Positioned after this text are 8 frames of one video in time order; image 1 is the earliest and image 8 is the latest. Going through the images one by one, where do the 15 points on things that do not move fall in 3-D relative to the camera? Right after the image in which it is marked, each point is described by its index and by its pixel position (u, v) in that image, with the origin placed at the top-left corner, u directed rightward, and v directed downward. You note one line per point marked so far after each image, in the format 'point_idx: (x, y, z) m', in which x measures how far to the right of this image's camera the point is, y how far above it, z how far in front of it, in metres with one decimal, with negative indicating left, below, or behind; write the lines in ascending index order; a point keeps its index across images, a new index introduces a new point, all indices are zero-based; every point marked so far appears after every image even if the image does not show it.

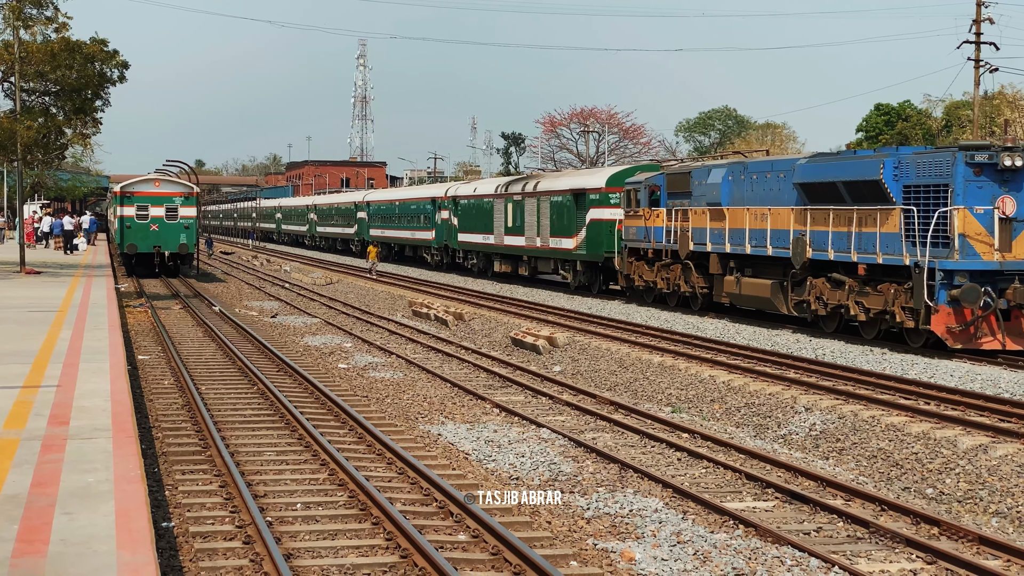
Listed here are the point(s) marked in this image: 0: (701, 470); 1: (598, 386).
0: (+1.9, -1.8, +9.8) m
1: (+1.3, -1.5, +14.9) m
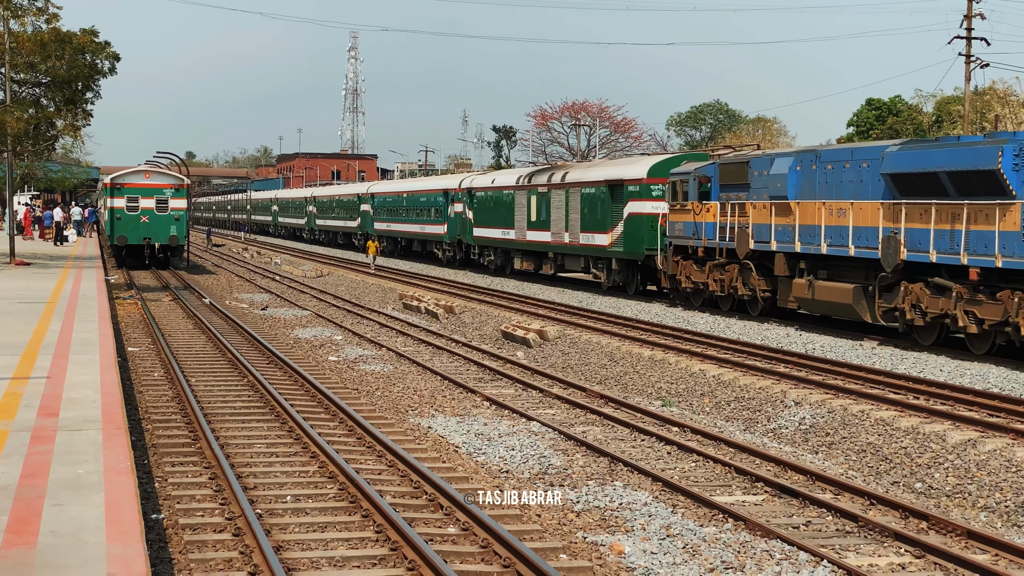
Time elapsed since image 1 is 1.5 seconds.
0: (+2.7, -1.9, +7.6) m
1: (+2.1, -1.5, +12.7) m
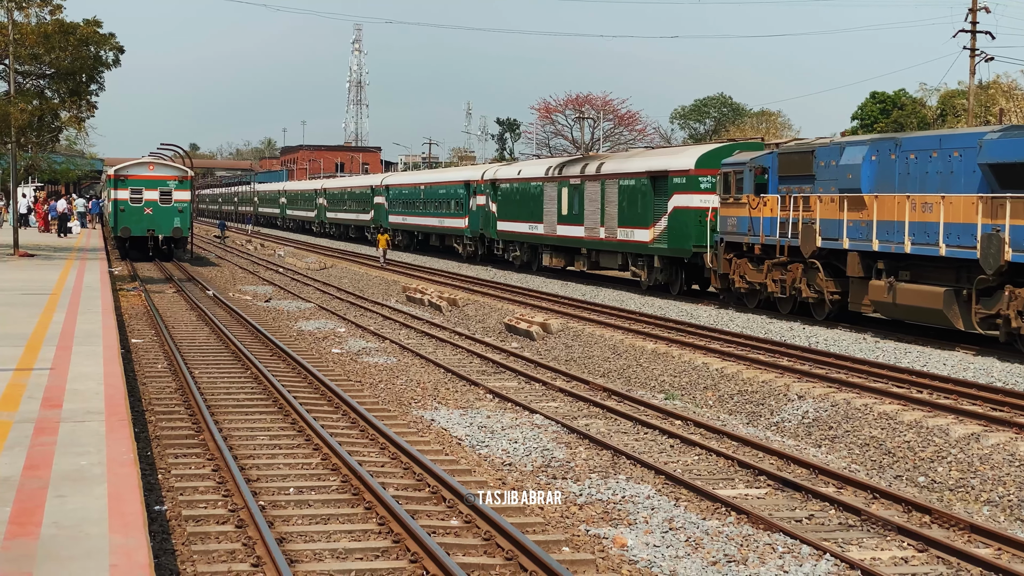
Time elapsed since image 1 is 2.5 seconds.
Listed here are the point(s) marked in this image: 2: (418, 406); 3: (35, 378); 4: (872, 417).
0: (+1.8, -1.7, +9.9) m
1: (+1.2, -1.3, +14.9) m
2: (-1.2, -1.5, +12.7) m
3: (-5.6, -1.0, +11.6) m
4: (+4.1, -1.5, +11.2) m
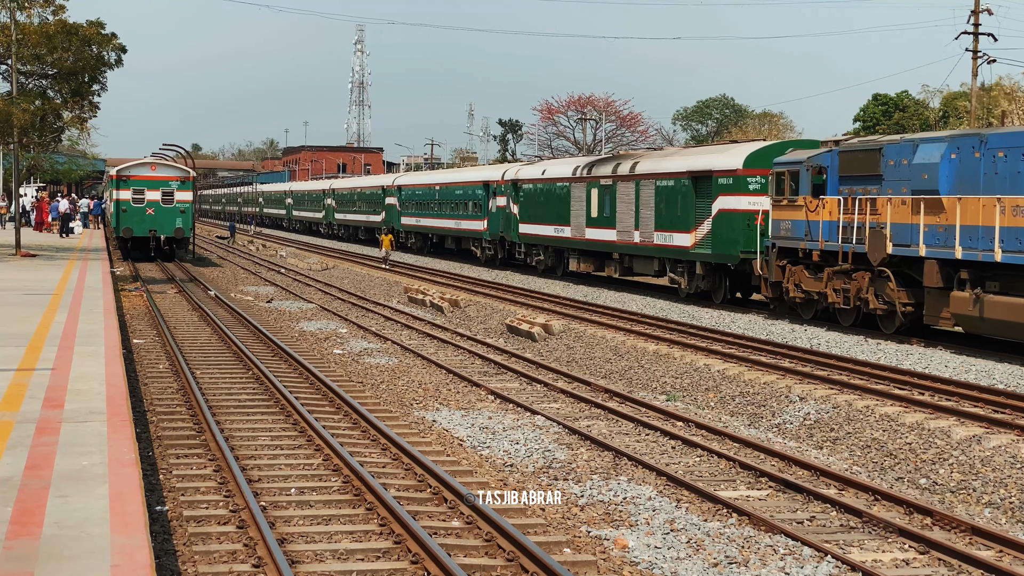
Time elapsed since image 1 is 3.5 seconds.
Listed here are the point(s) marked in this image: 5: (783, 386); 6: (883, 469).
0: (+1.8, -1.7, +9.9) m
1: (+1.2, -1.3, +14.9) m
2: (-1.2, -1.5, +12.7) m
3: (-5.5, -1.0, +11.6) m
4: (+4.1, -1.5, +11.2) m
5: (+3.6, -1.3, +13.2) m
6: (+3.6, -1.7, +9.6) m
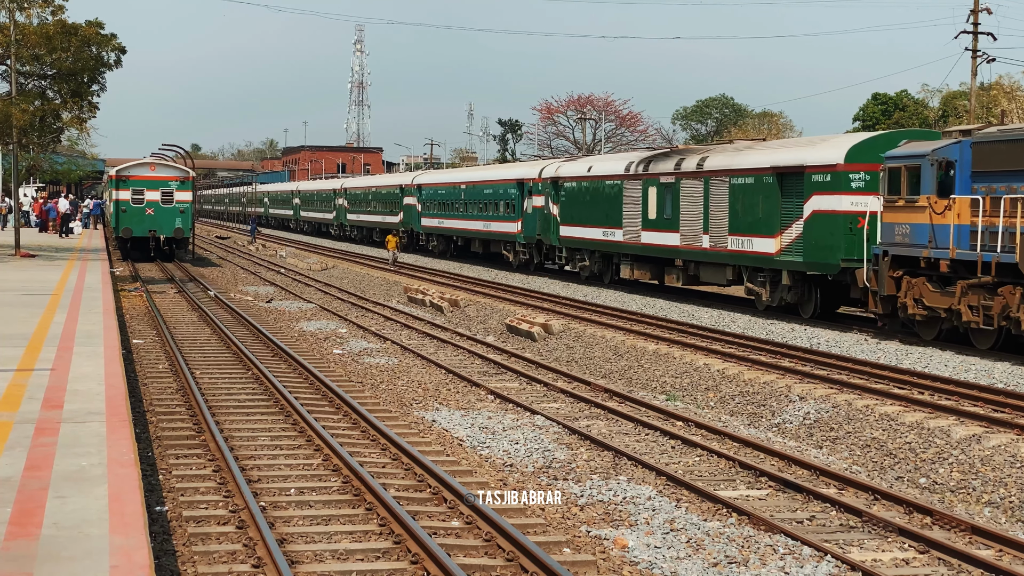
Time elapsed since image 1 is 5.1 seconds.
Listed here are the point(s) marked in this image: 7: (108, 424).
0: (+1.8, -1.7, +9.9) m
1: (+1.2, -1.3, +14.9) m
2: (-1.2, -1.5, +12.7) m
3: (-5.5, -1.1, +11.6) m
4: (+4.1, -1.5, +11.2) m
5: (+3.6, -1.3, +13.2) m
6: (+3.6, -1.7, +9.6) m
7: (-3.8, -1.3, +9.3) m
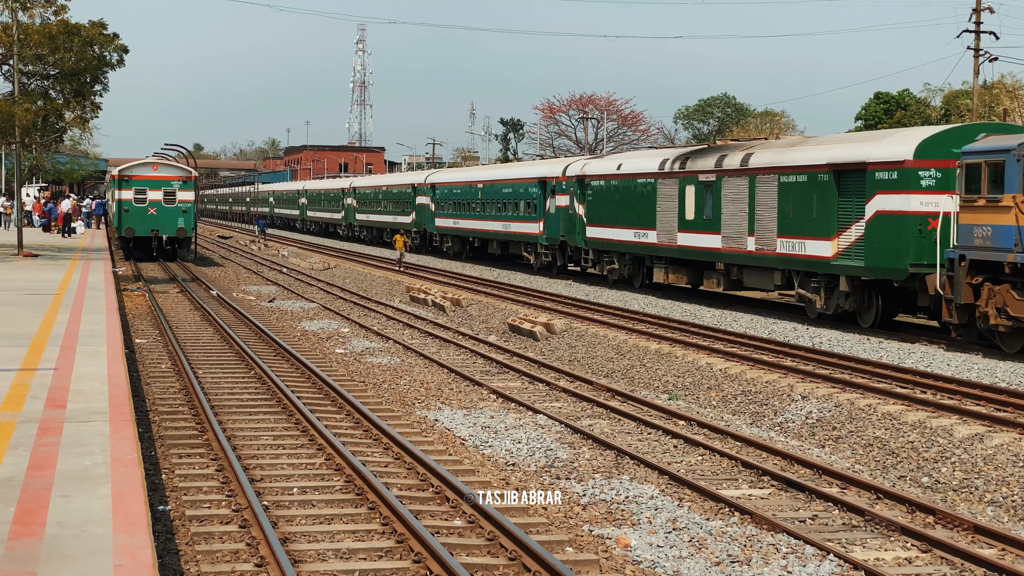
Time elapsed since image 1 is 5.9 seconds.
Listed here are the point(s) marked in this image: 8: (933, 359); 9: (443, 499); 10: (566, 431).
0: (+1.8, -1.7, +9.9) m
1: (+1.2, -1.3, +14.9) m
2: (-1.1, -1.5, +12.7) m
3: (-5.5, -1.0, +11.6) m
4: (+4.1, -1.5, +11.2) m
5: (+3.6, -1.3, +13.2) m
6: (+3.6, -1.7, +9.6) m
7: (-3.7, -1.3, +9.3) m
8: (+6.1, -1.0, +14.6) m
9: (-0.6, -1.8, +8.4) m
10: (+0.6, -1.6, +11.1) m
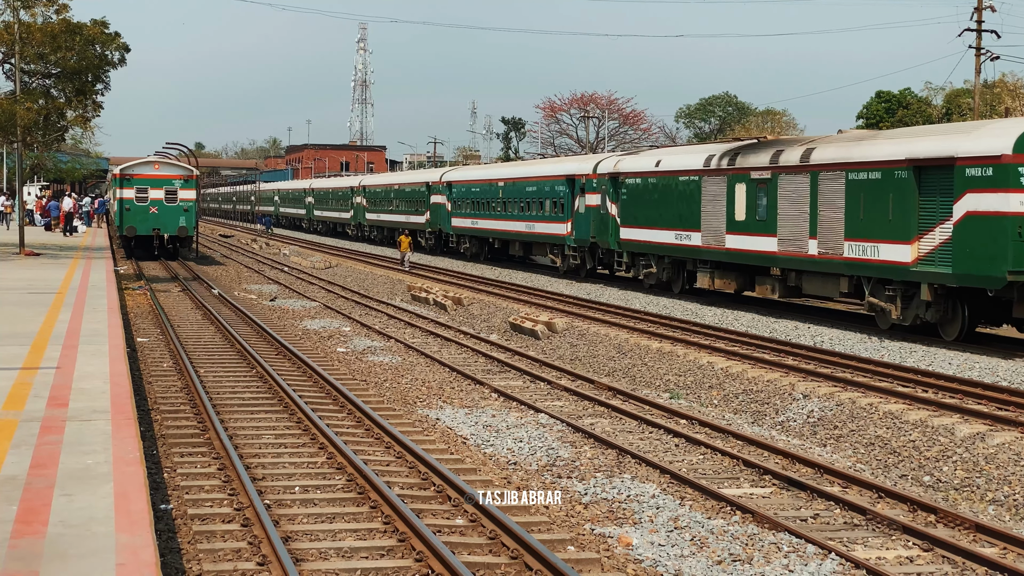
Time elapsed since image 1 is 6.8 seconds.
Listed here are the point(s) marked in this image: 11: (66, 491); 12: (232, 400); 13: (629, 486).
0: (+1.8, -1.7, +9.9) m
1: (+1.3, -1.2, +14.9) m
2: (-1.1, -1.5, +12.7) m
3: (-5.5, -1.0, +11.6) m
4: (+4.1, -1.5, +11.2) m
5: (+3.6, -1.3, +13.2) m
6: (+3.6, -1.7, +9.6) m
7: (-3.7, -1.3, +9.3) m
8: (+6.2, -1.0, +14.6) m
9: (-0.6, -1.8, +8.4) m
10: (+0.6, -1.6, +11.1) m
11: (-3.2, -1.5, +7.2) m
12: (-3.5, -1.4, +12.4) m
13: (+1.0, -1.8, +8.9) m
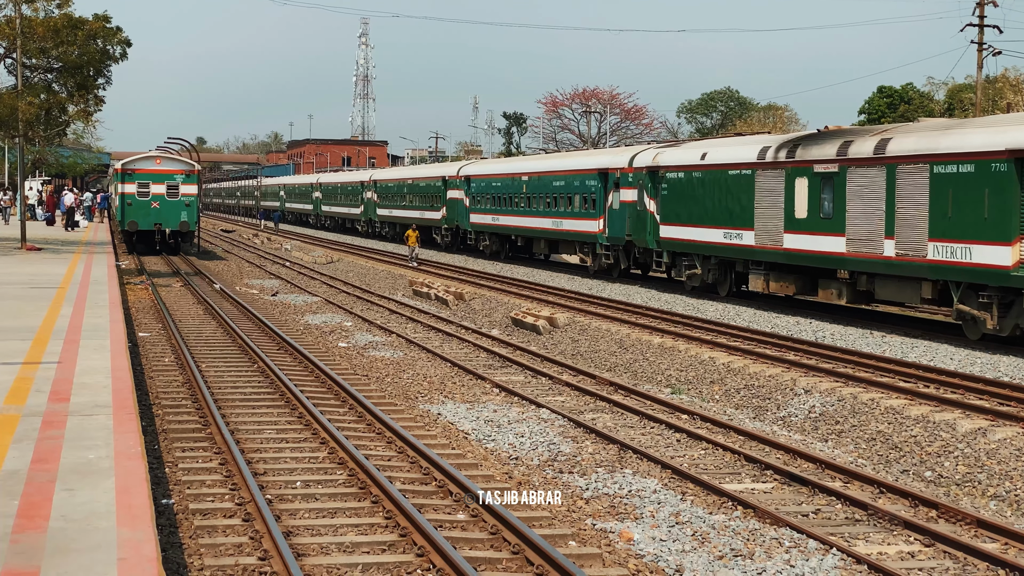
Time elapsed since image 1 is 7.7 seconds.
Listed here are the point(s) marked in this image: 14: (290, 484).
0: (+1.9, -1.6, +9.9) m
1: (+1.3, -1.2, +14.9) m
2: (-1.1, -1.4, +12.7) m
3: (-5.5, -1.0, +11.6) m
4: (+4.1, -1.4, +11.2) m
5: (+3.7, -1.2, +13.2) m
6: (+3.6, -1.7, +9.6) m
7: (-3.7, -1.2, +9.3) m
8: (+6.2, -0.9, +14.6) m
9: (-0.6, -1.7, +8.4) m
10: (+0.6, -1.5, +11.1) m
11: (-3.2, -1.4, +7.2) m
12: (-3.5, -1.3, +12.4) m
13: (+1.1, -1.7, +8.9) m
14: (-1.9, -1.7, +8.6) m
